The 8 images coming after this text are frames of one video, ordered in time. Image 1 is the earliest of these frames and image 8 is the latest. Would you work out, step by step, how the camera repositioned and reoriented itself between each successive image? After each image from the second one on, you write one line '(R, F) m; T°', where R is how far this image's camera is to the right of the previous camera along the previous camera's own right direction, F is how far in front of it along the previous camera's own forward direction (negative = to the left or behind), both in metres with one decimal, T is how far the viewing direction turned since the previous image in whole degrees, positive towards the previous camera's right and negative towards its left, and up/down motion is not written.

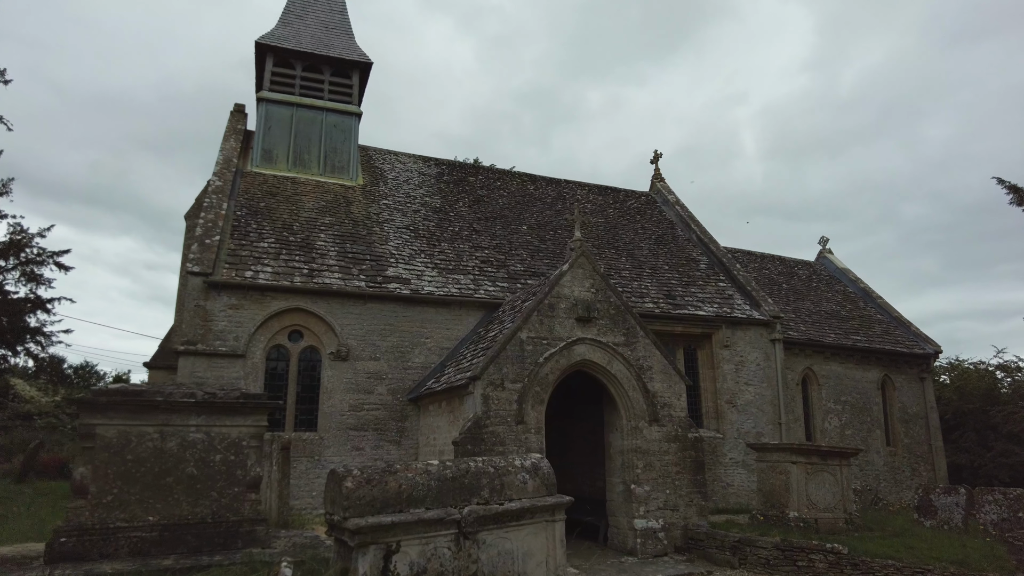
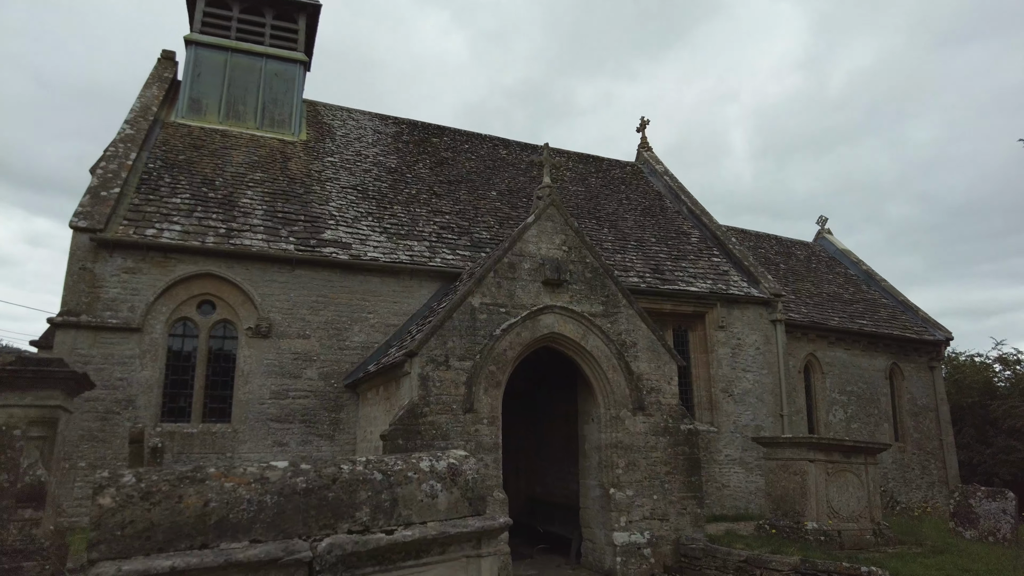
(+0.6, +2.5) m; +1°
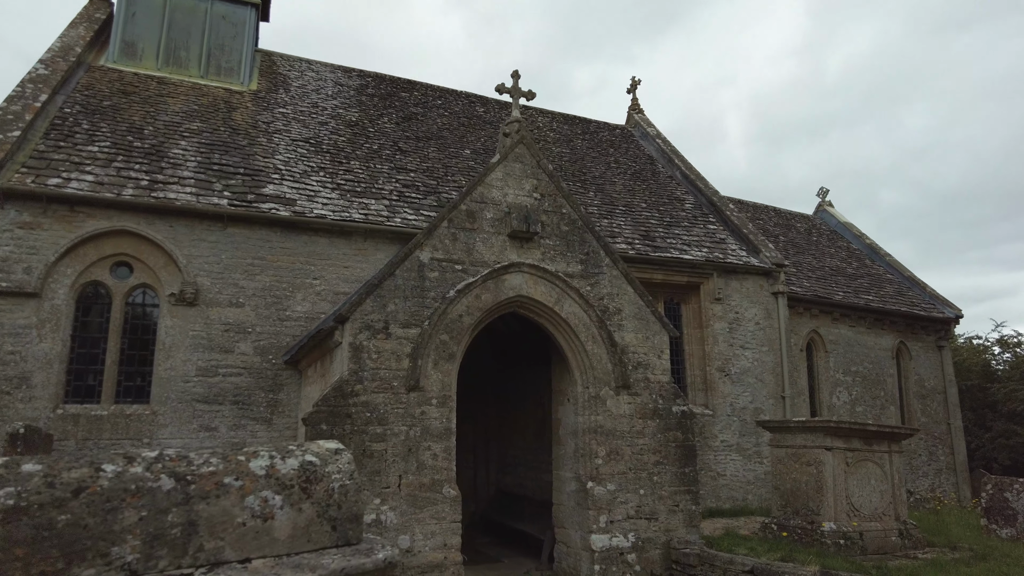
(+0.4, +1.7) m; +1°
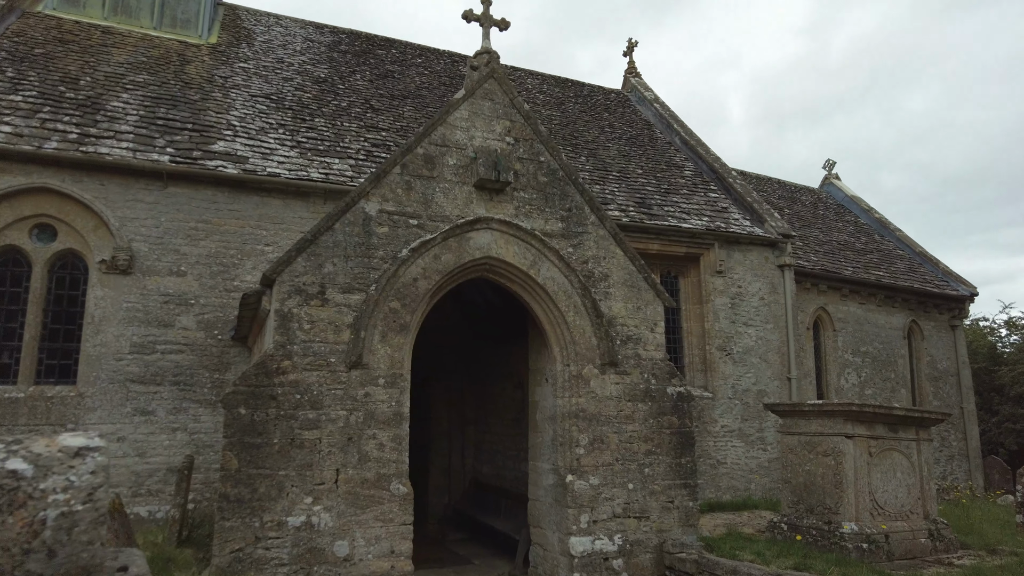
(+0.4, +1.2) m; 0°
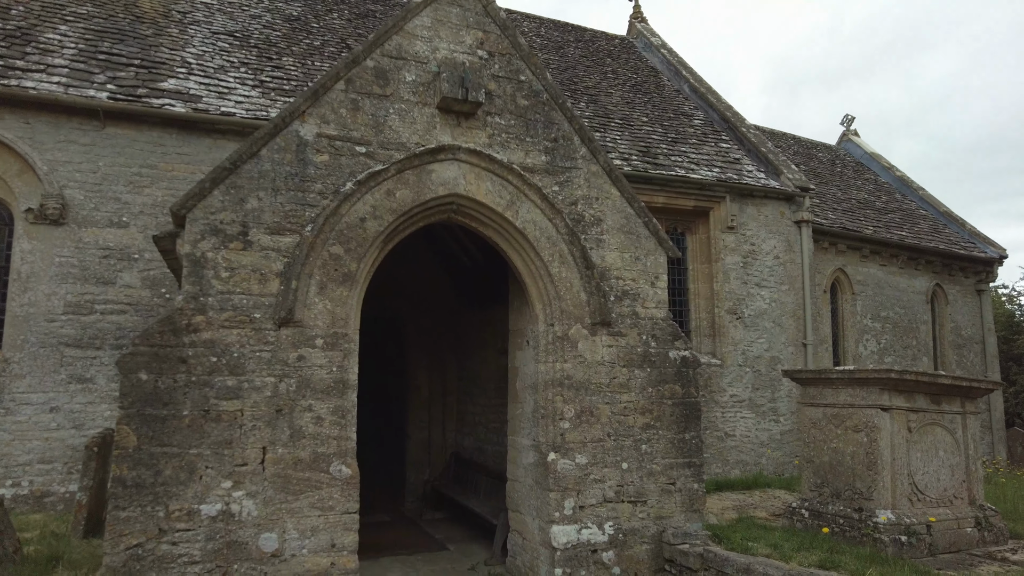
(+0.3, +1.1) m; -1°
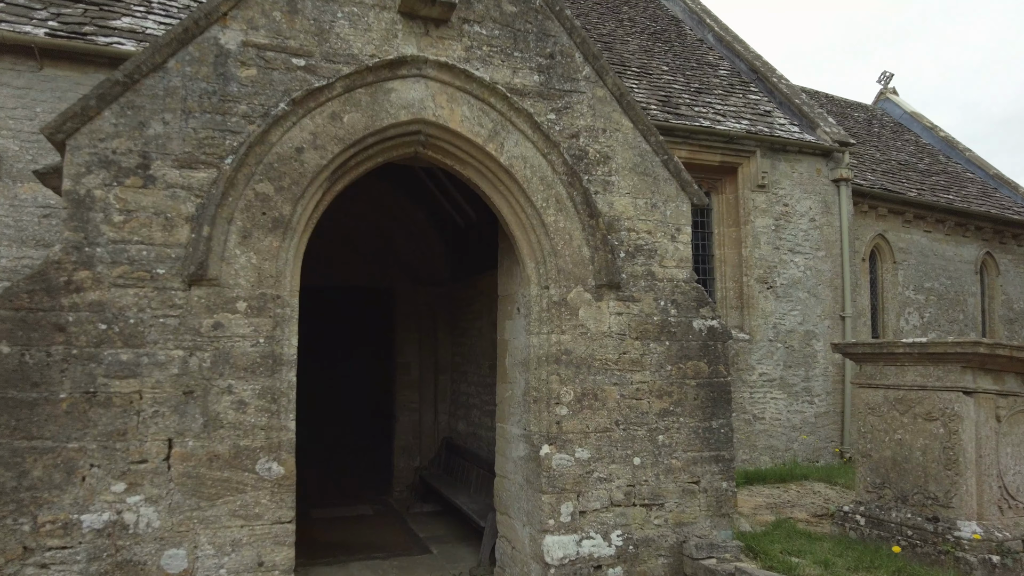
(+0.3, +1.1) m; -2°
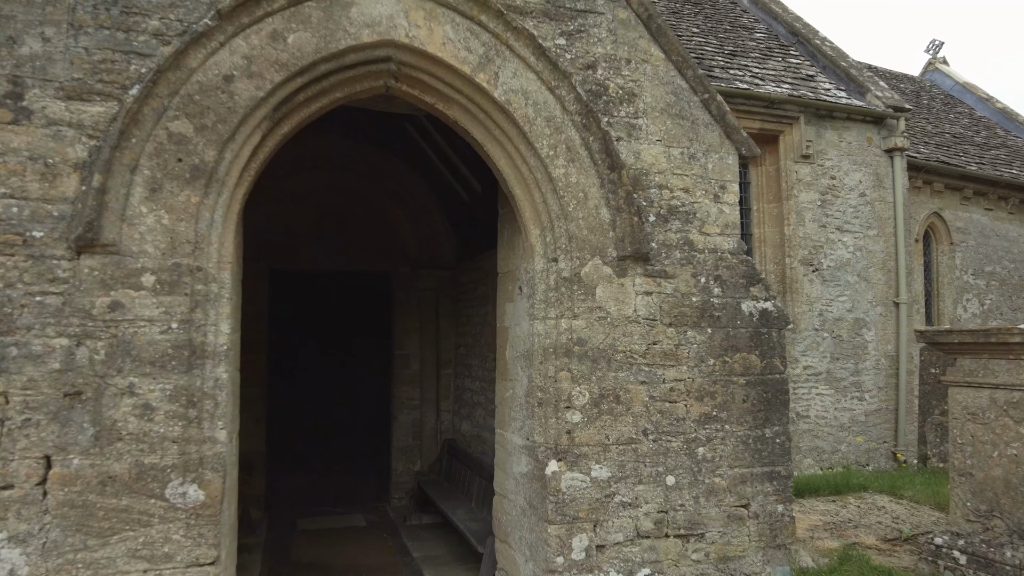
(+0.1, +1.0) m; -2°
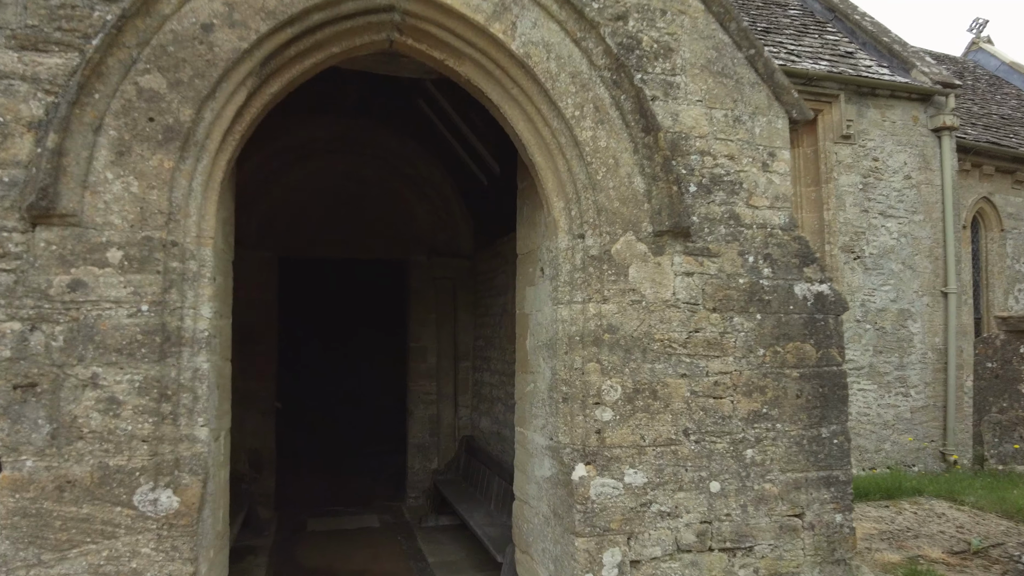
(0.0, +0.4) m; -2°
